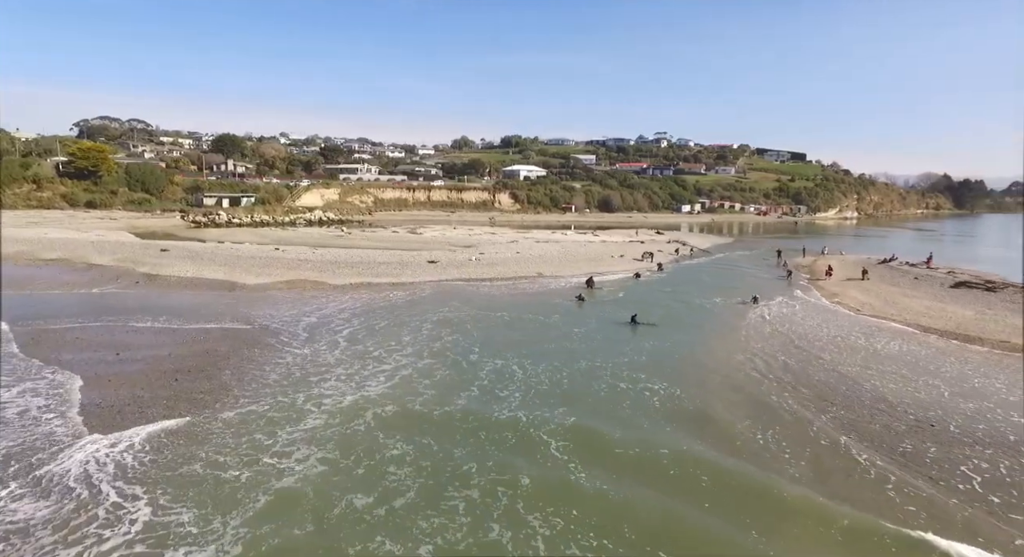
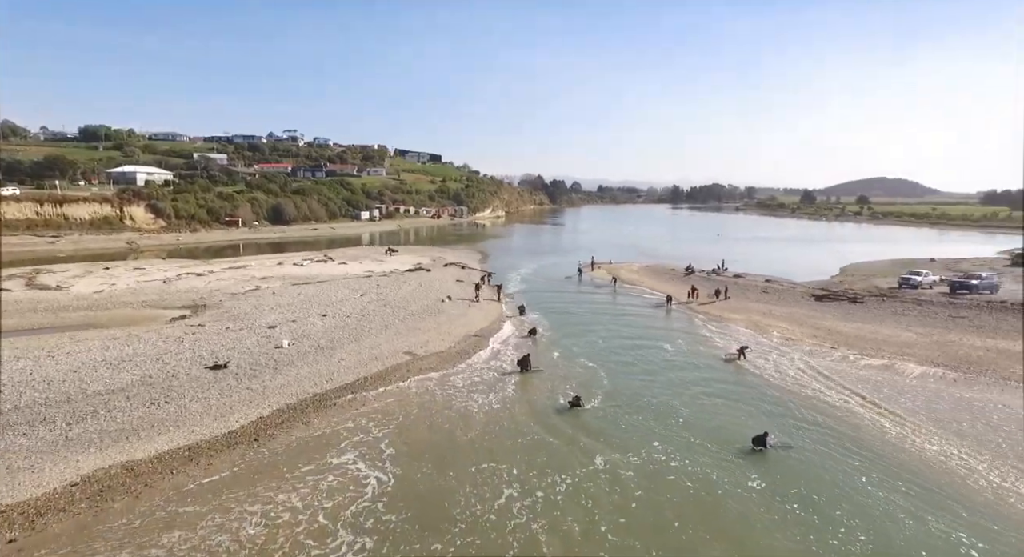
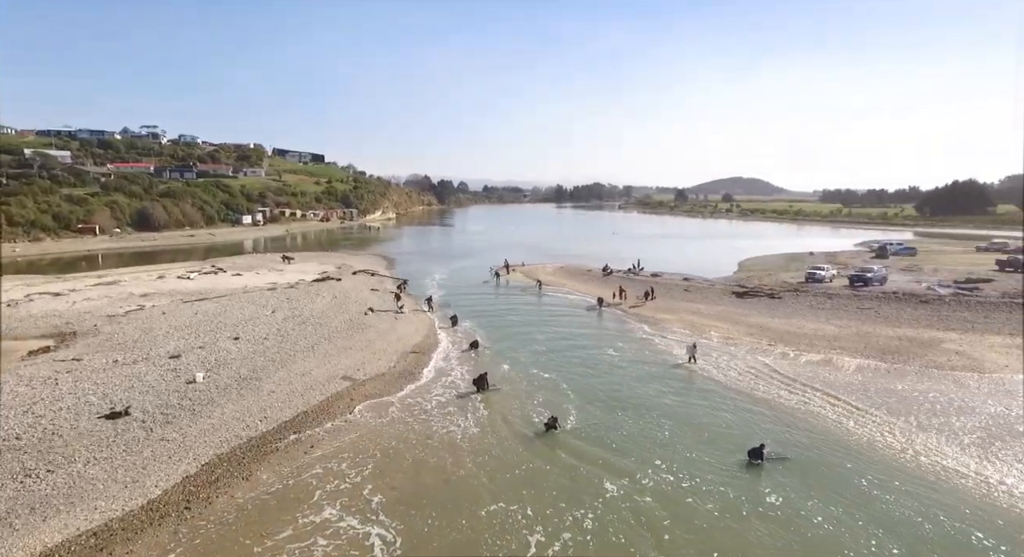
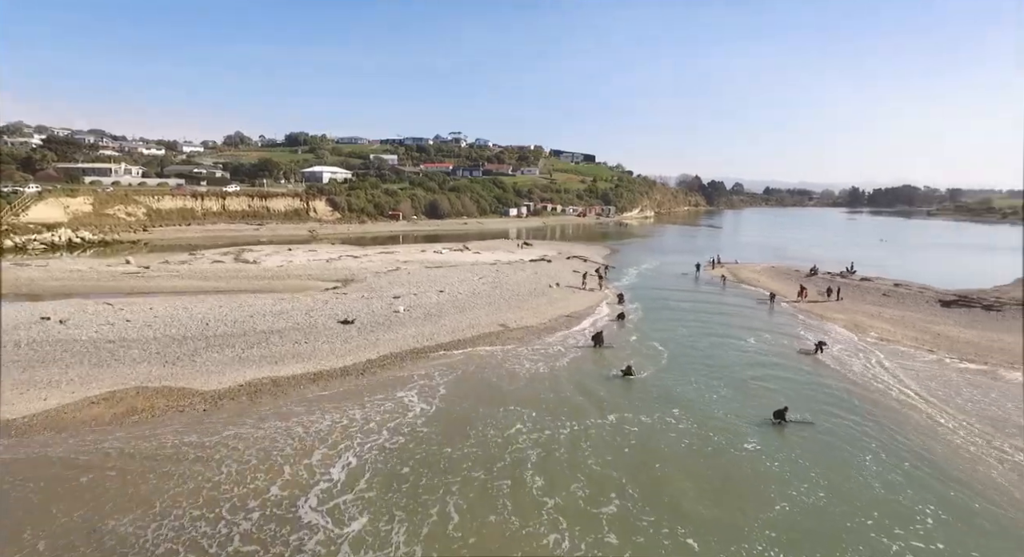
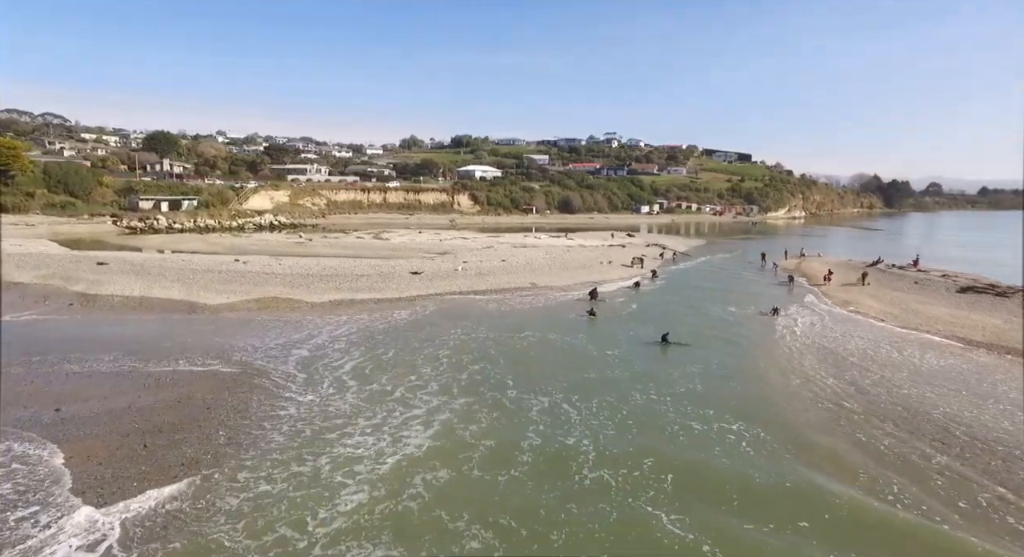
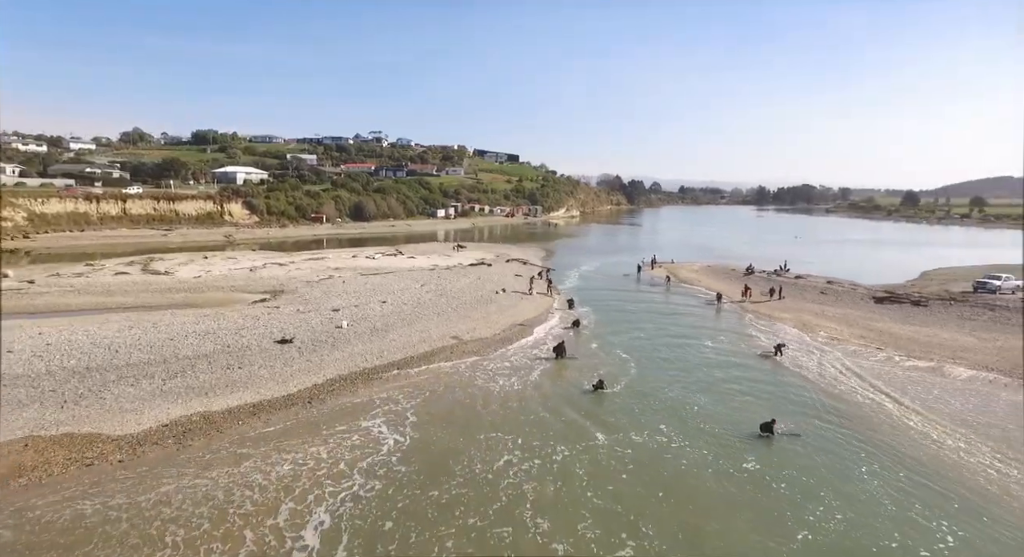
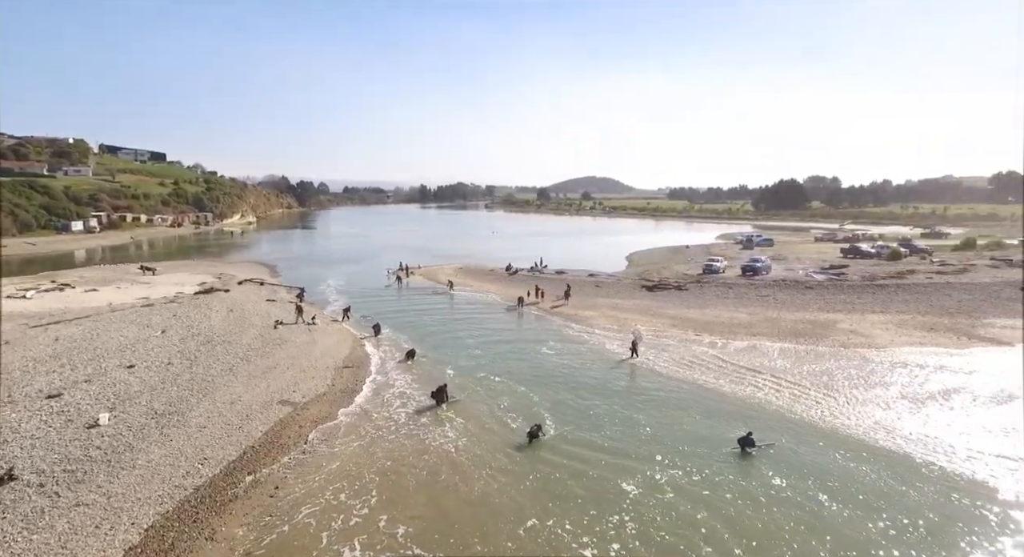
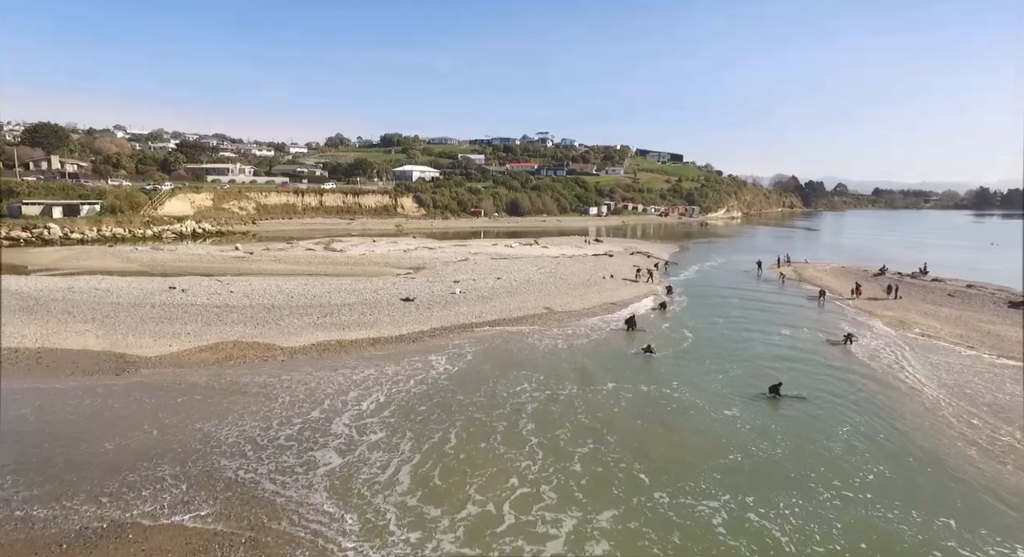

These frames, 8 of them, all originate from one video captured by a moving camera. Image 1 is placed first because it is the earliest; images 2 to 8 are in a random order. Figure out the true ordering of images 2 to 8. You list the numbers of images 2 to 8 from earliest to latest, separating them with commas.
5, 8, 4, 6, 2, 3, 7
